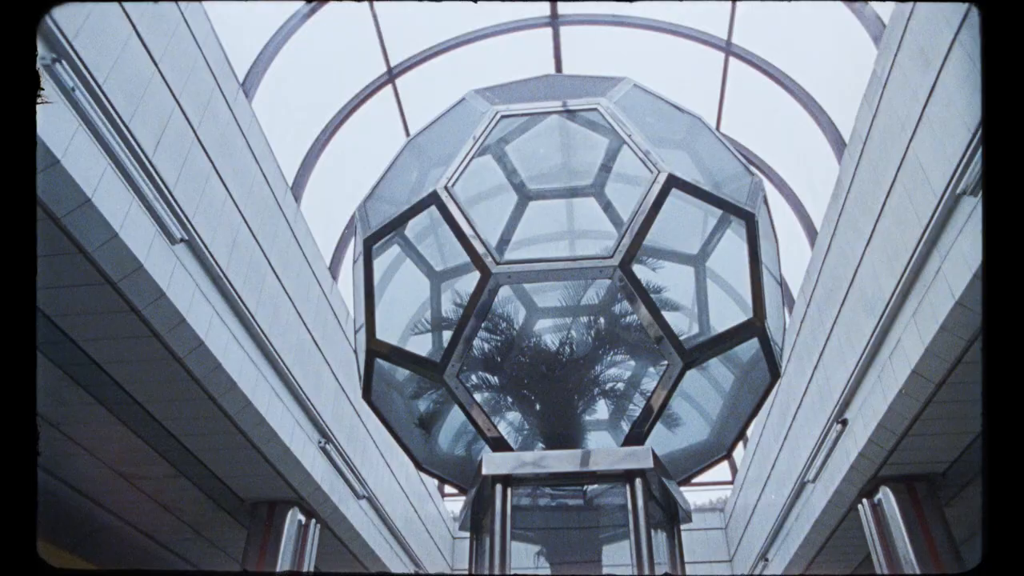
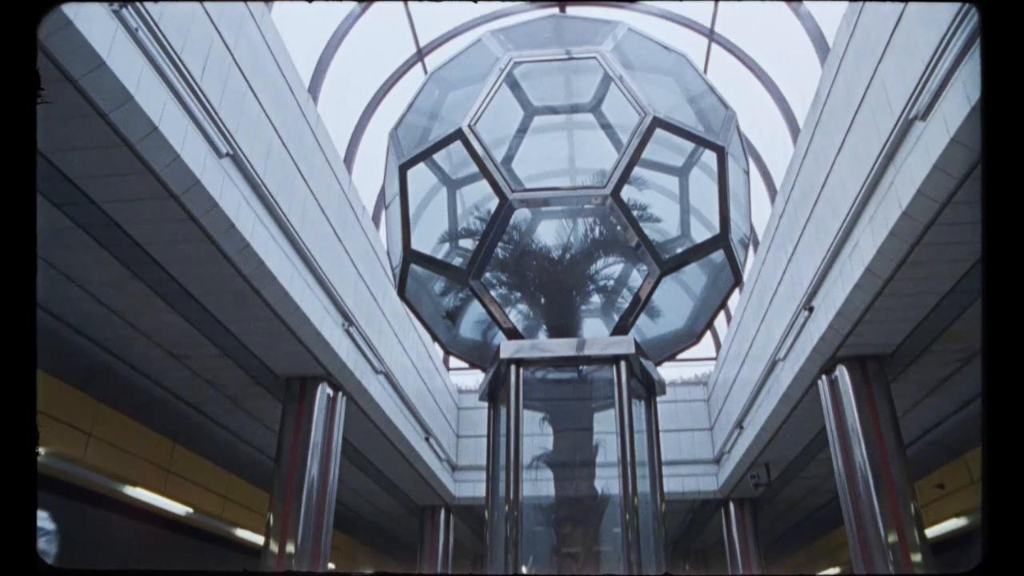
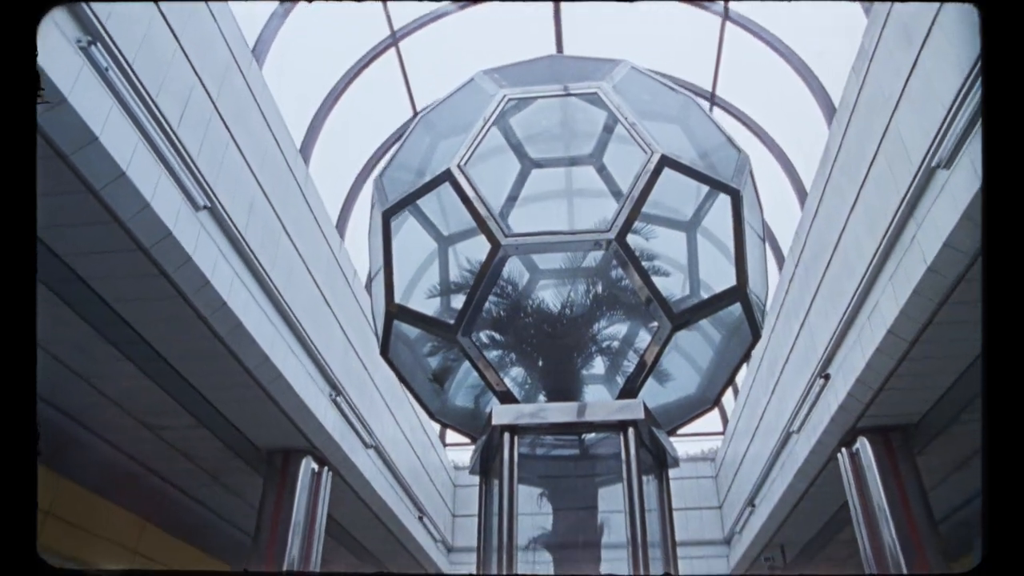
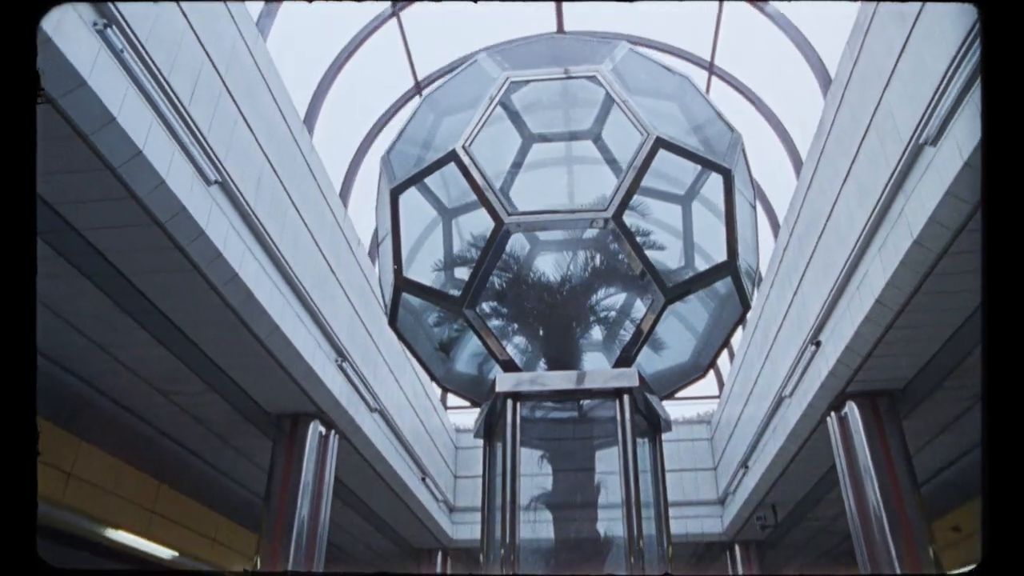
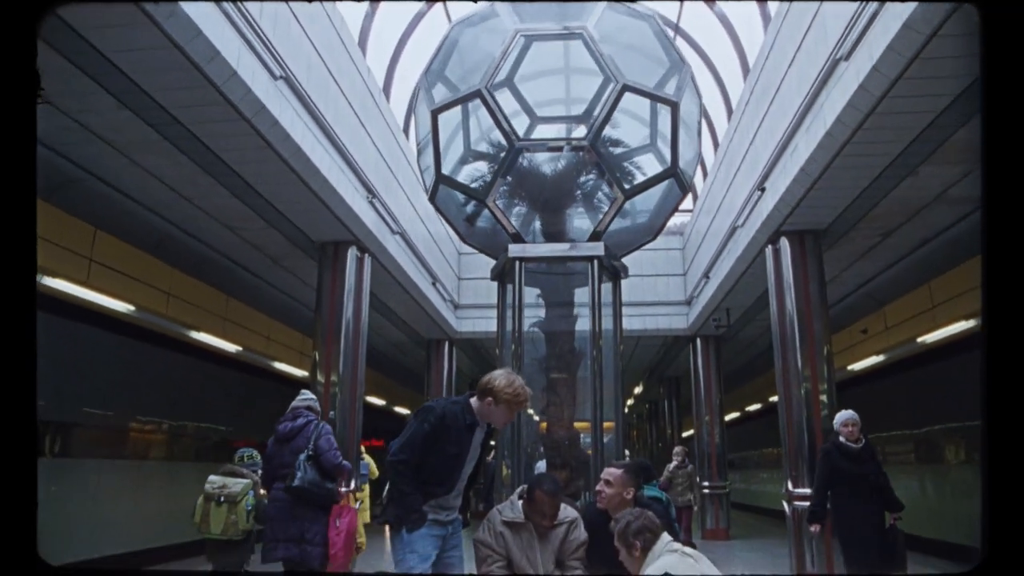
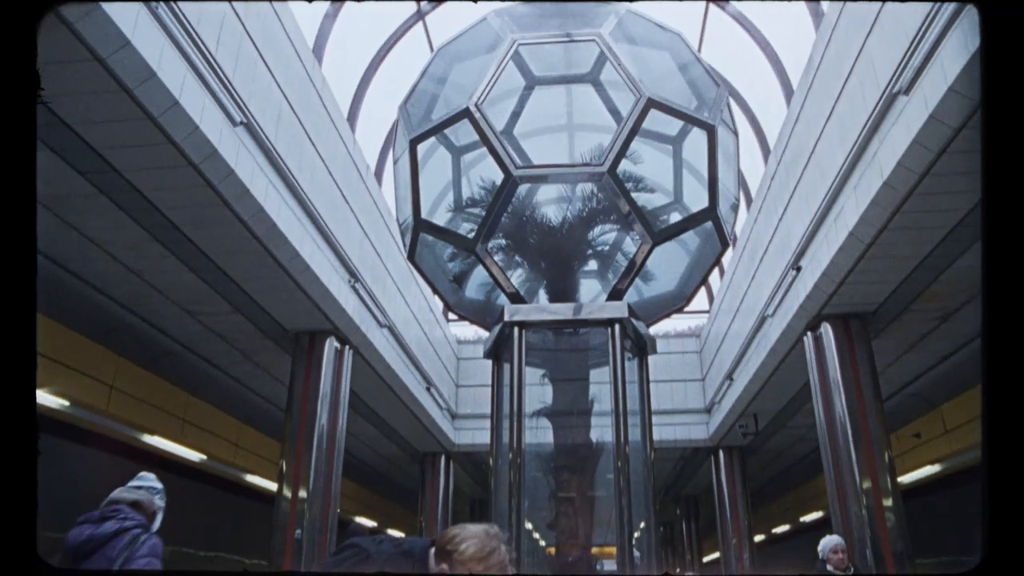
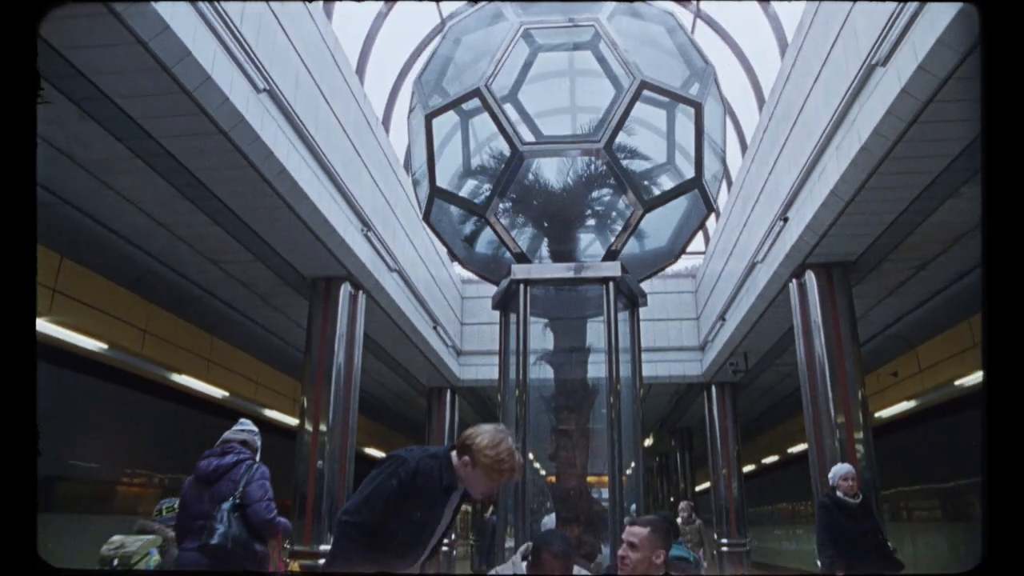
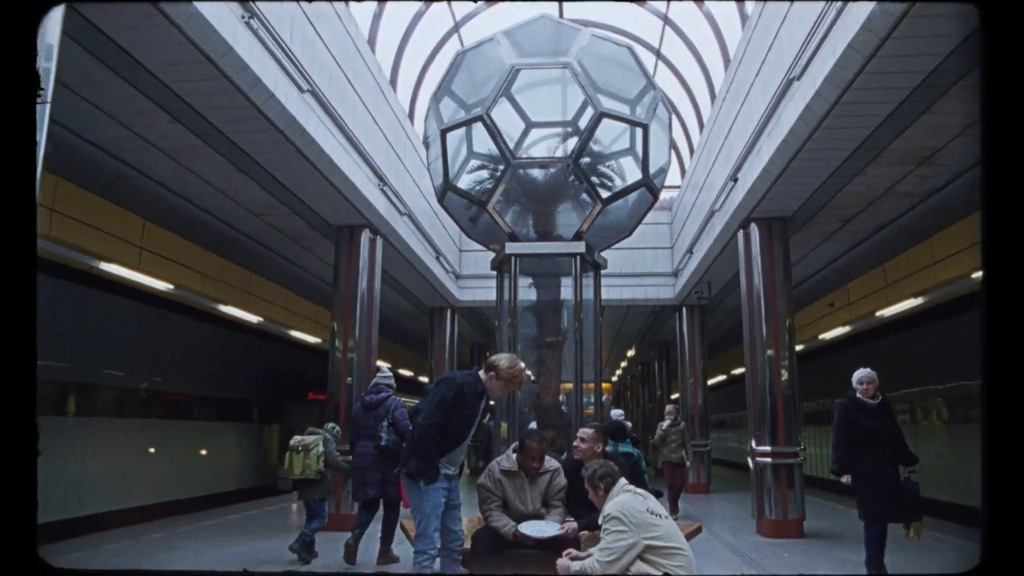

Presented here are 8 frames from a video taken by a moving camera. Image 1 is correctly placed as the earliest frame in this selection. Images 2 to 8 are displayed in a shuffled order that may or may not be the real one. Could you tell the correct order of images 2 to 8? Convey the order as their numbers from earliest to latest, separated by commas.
3, 4, 2, 6, 7, 5, 8
